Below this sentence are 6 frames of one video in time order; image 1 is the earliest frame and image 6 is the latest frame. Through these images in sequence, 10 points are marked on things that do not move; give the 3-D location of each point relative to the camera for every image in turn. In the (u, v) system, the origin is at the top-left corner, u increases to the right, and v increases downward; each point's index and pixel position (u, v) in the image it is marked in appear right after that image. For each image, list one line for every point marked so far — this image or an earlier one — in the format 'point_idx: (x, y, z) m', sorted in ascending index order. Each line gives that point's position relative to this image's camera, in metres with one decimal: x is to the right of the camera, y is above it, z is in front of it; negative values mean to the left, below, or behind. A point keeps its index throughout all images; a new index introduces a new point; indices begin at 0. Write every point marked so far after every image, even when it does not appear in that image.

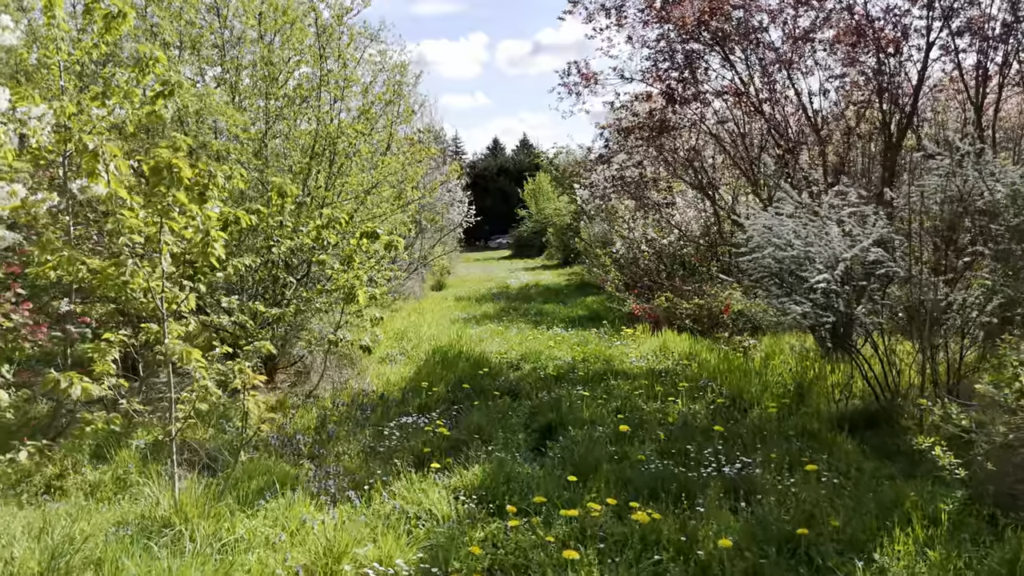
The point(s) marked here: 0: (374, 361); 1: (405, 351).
0: (-1.6, -0.8, +7.1) m
1: (-1.3, -0.8, +7.4) m
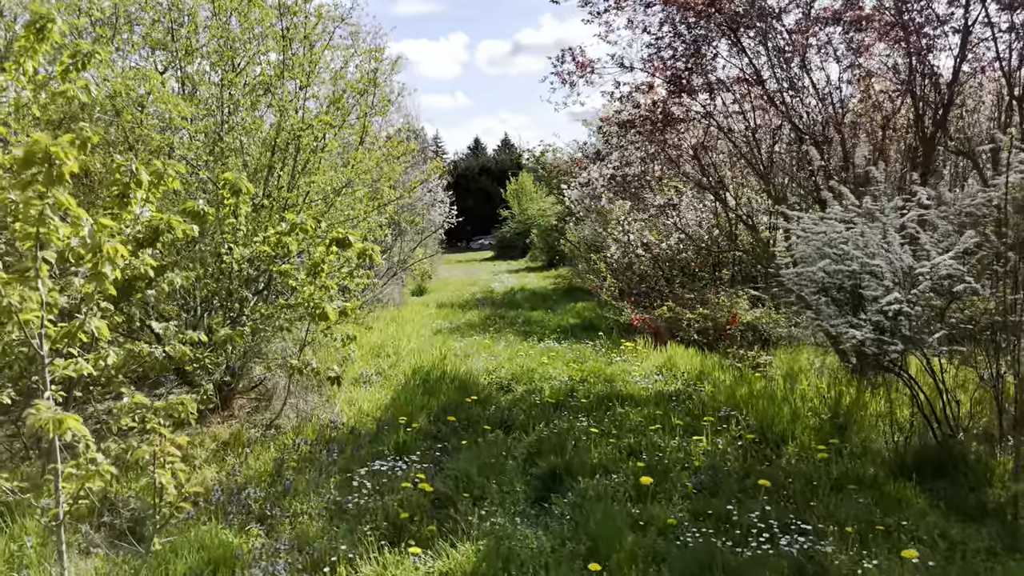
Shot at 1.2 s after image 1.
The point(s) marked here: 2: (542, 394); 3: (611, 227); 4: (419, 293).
0: (-1.7, -1.0, +6.3) m
1: (-1.4, -0.9, +6.6) m
2: (+0.3, -1.0, +5.7) m
3: (+1.7, +1.0, +10.7) m
4: (-2.4, -0.1, +15.8) m
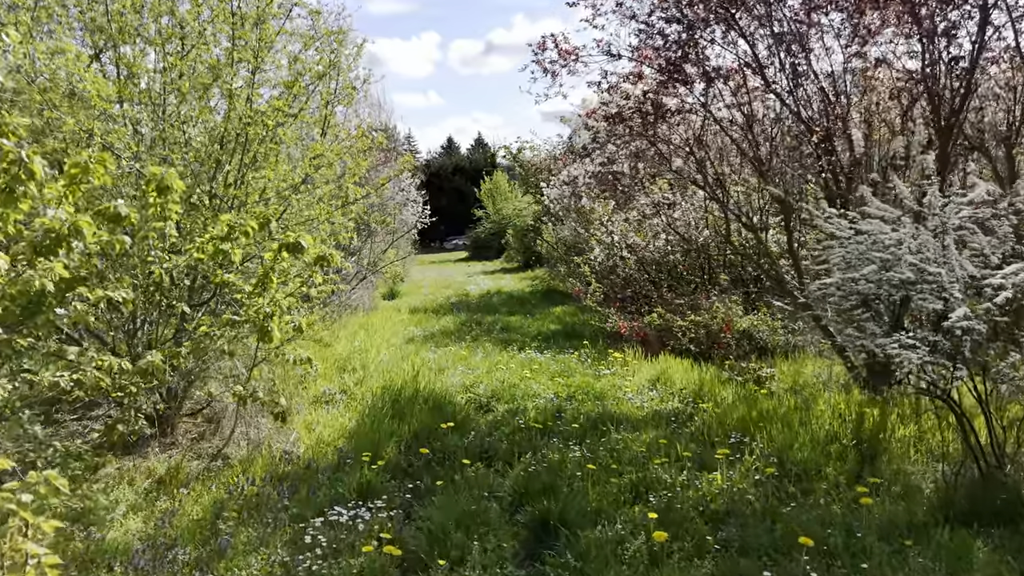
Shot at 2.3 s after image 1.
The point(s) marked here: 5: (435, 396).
0: (-1.8, -1.0, +5.6) m
1: (-1.6, -1.0, +5.9) m
2: (+0.1, -1.0, +5.1) m
3: (+1.3, +1.0, +10.2) m
4: (-2.9, -0.2, +15.1) m
5: (-0.7, -0.9, +5.4) m
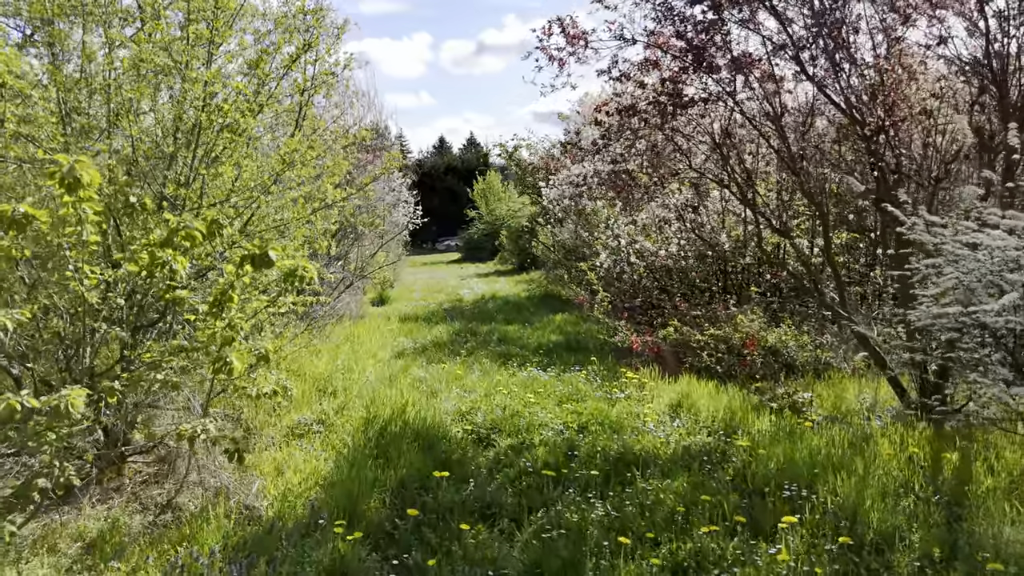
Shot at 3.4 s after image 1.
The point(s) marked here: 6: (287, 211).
0: (-1.8, -1.2, +4.9) m
1: (-1.5, -1.1, +5.2) m
2: (+0.2, -1.2, +4.3) m
3: (+1.3, +0.8, +9.5) m
4: (-3.0, -0.3, +14.4) m
5: (-0.6, -1.1, +4.7) m
6: (-1.8, +0.6, +5.1) m
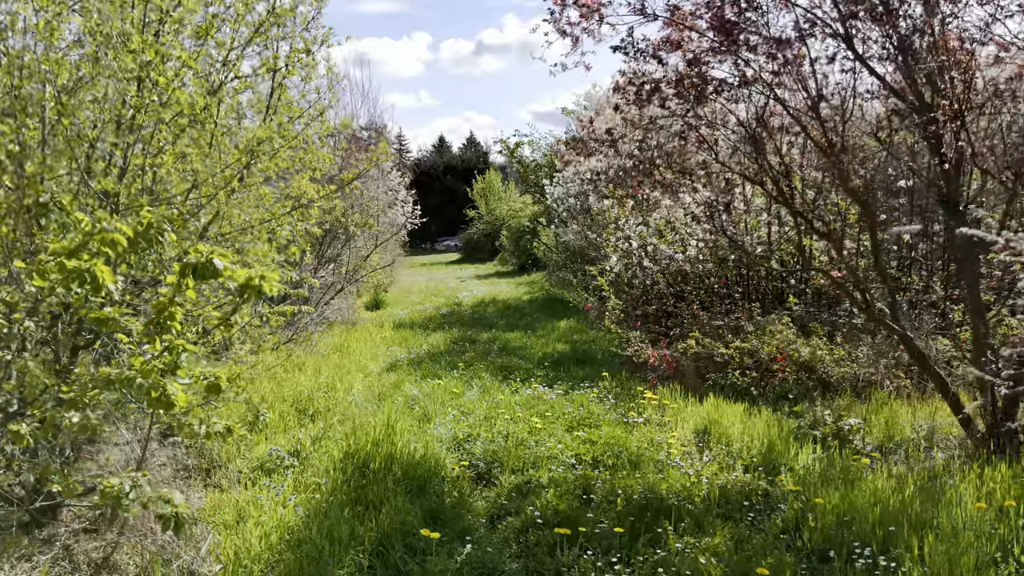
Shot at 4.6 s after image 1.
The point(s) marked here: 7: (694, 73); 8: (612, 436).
0: (-1.8, -1.2, +4.2) m
1: (-1.5, -1.2, +4.5) m
2: (+0.2, -1.2, +3.6) m
3: (+1.3, +0.8, +8.8) m
4: (-3.0, -0.4, +13.7) m
5: (-0.6, -1.1, +4.0) m
6: (-1.8, +0.6, +4.4) m
7: (+1.4, +1.7, +5.0) m
8: (+0.7, -1.1, +4.6) m
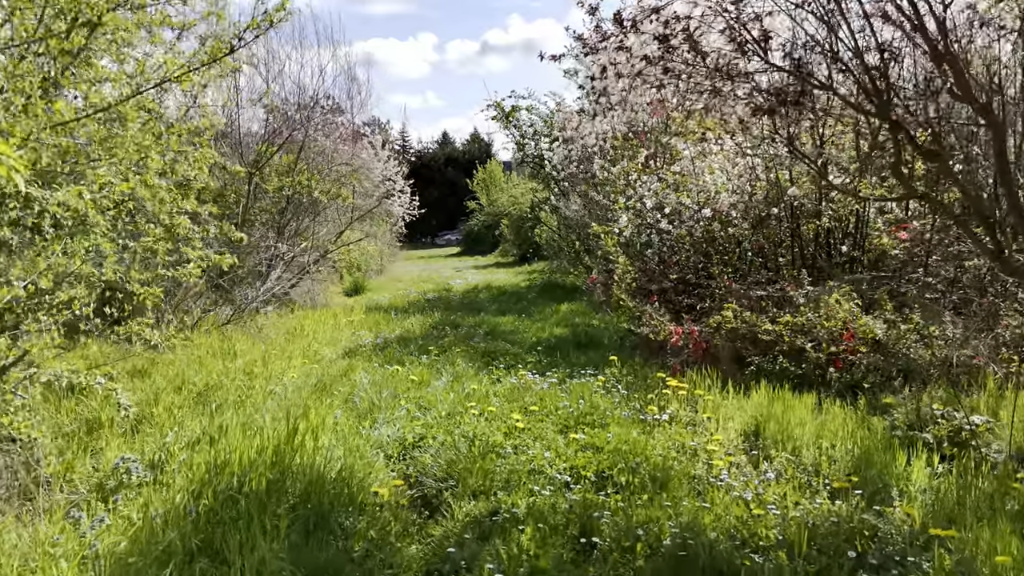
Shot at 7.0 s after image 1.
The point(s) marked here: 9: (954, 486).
0: (-2.0, -0.9, +2.8) m
1: (-1.7, -0.8, +3.1) m
2: (0.0, -0.9, +2.2) m
3: (+1.2, +1.1, +7.3) m
4: (-3.1, -0.1, +12.3) m
5: (-0.8, -0.8, +2.6) m
6: (-2.0, +0.9, +3.0) m
7: (+1.2, +2.1, +3.6) m
8: (+0.6, -0.8, +3.1) m
9: (+1.8, -0.8, +2.5) m
